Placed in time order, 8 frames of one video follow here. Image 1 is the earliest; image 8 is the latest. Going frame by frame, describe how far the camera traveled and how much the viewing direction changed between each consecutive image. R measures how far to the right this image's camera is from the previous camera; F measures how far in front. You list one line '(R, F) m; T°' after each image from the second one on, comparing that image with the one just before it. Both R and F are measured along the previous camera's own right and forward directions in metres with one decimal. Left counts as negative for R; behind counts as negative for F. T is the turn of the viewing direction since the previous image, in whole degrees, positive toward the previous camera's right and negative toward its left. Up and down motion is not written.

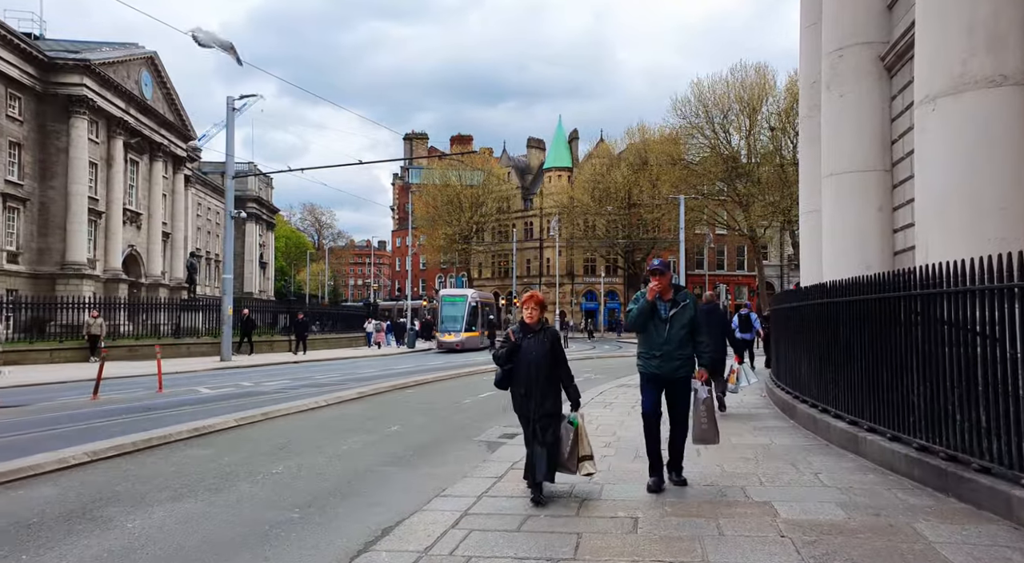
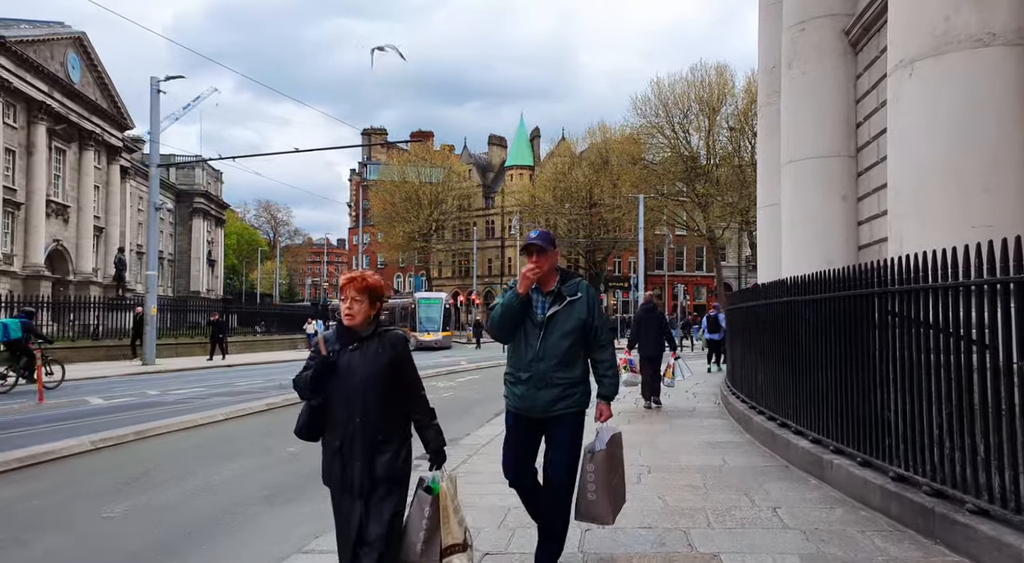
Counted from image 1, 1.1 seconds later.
(+0.5, +1.3) m; +3°
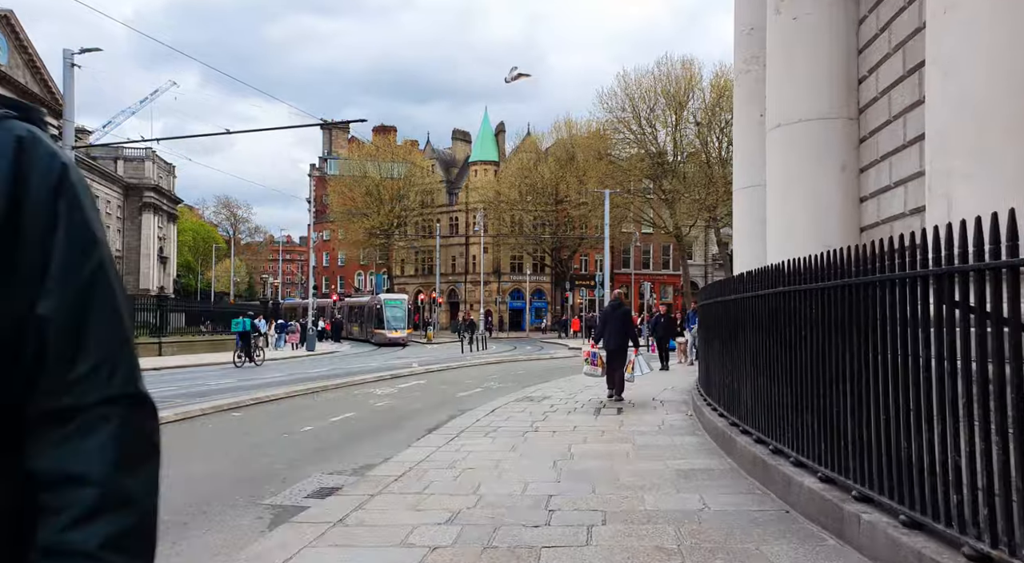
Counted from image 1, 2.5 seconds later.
(+0.4, +2.0) m; +2°
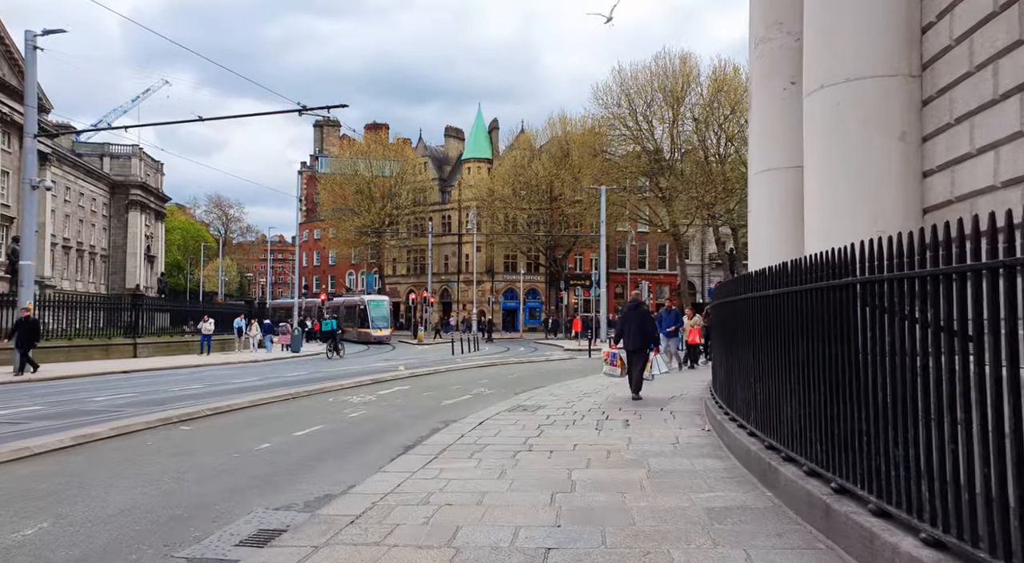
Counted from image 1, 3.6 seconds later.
(0.0, +1.5) m; 0°
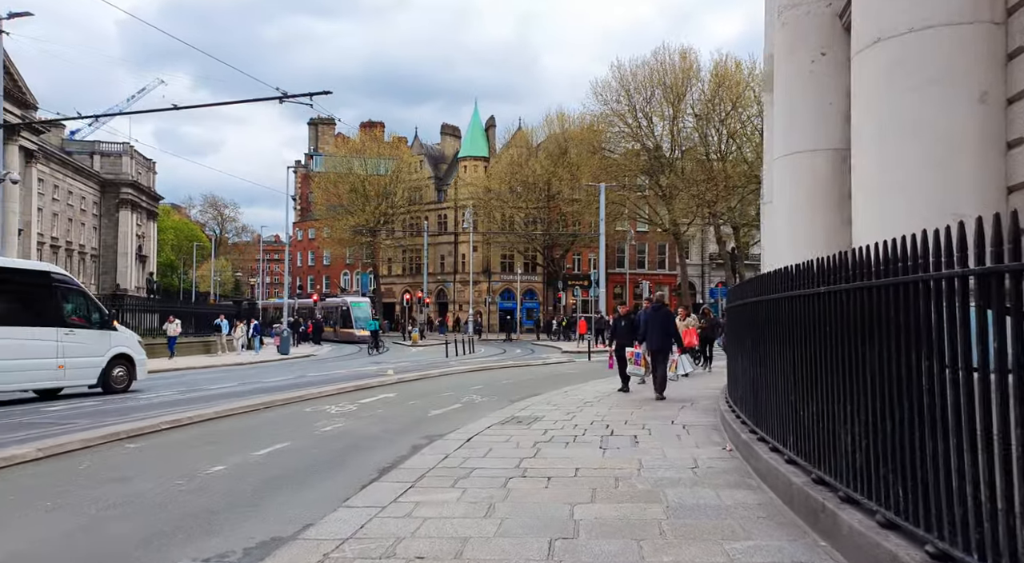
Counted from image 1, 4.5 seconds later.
(+0.1, +1.3) m; 0°
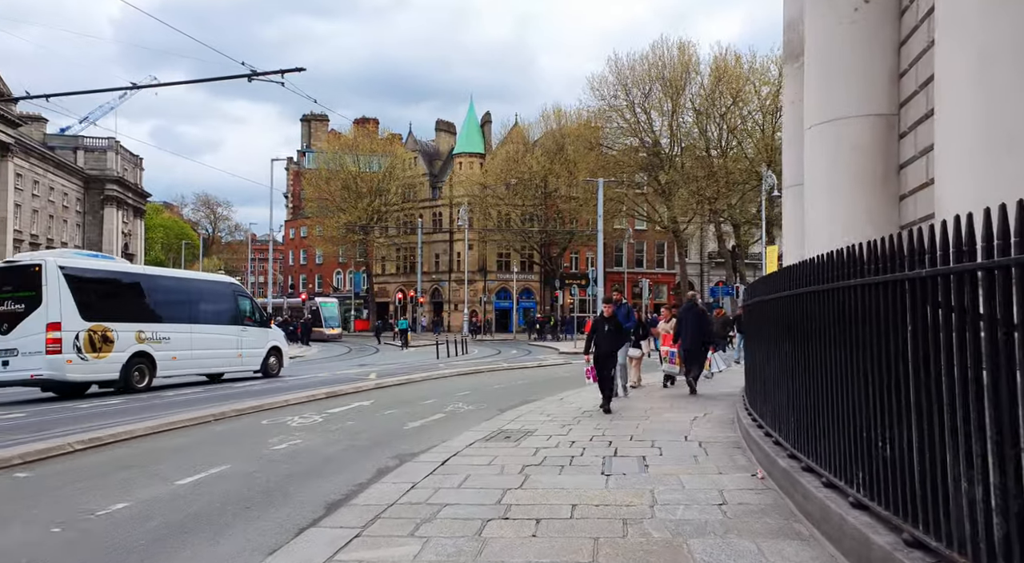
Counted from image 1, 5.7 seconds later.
(+0.1, +1.7) m; 0°
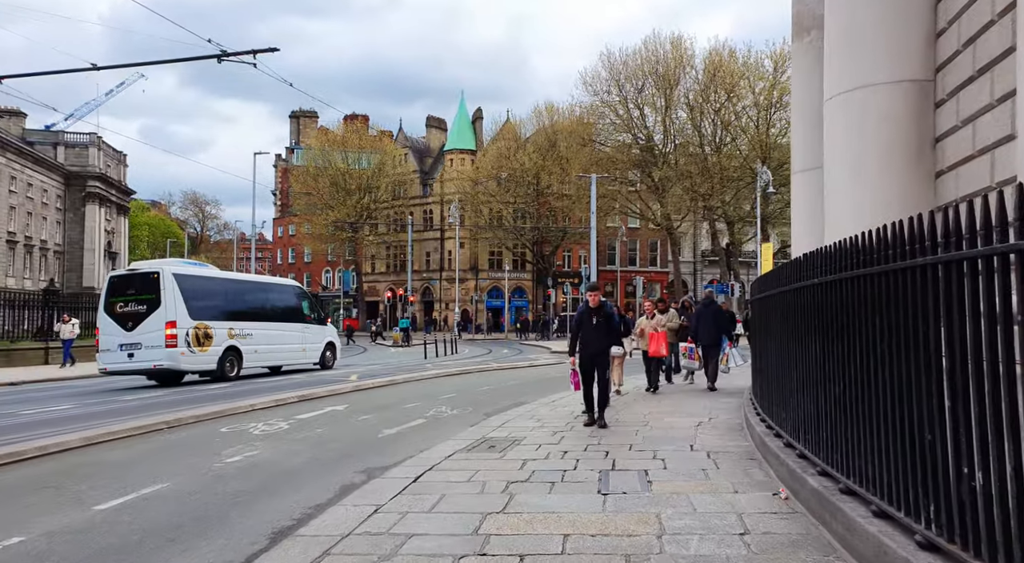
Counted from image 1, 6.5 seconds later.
(+0.1, +1.1) m; 0°
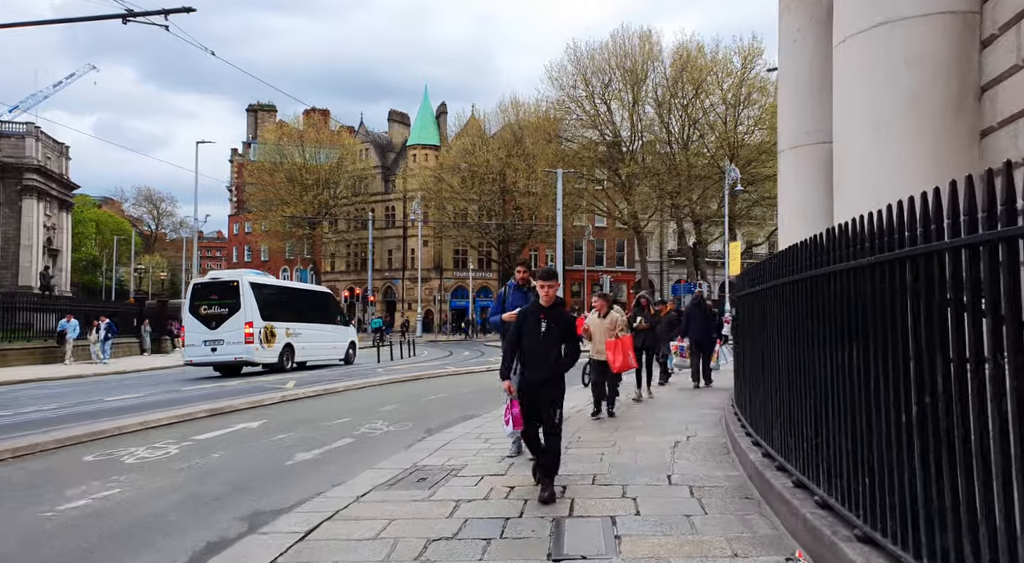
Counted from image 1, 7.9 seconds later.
(+0.3, +1.8) m; +2°
